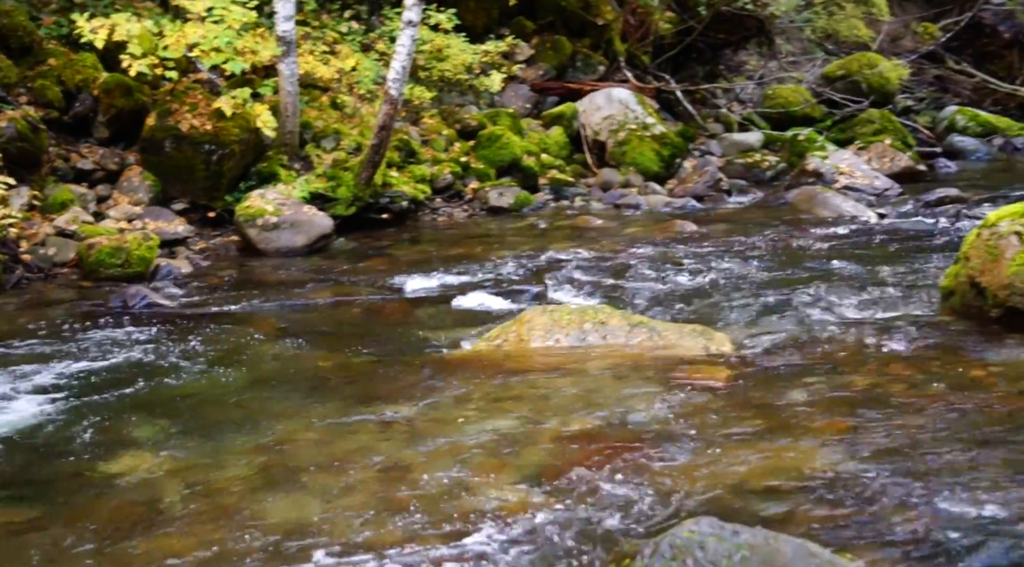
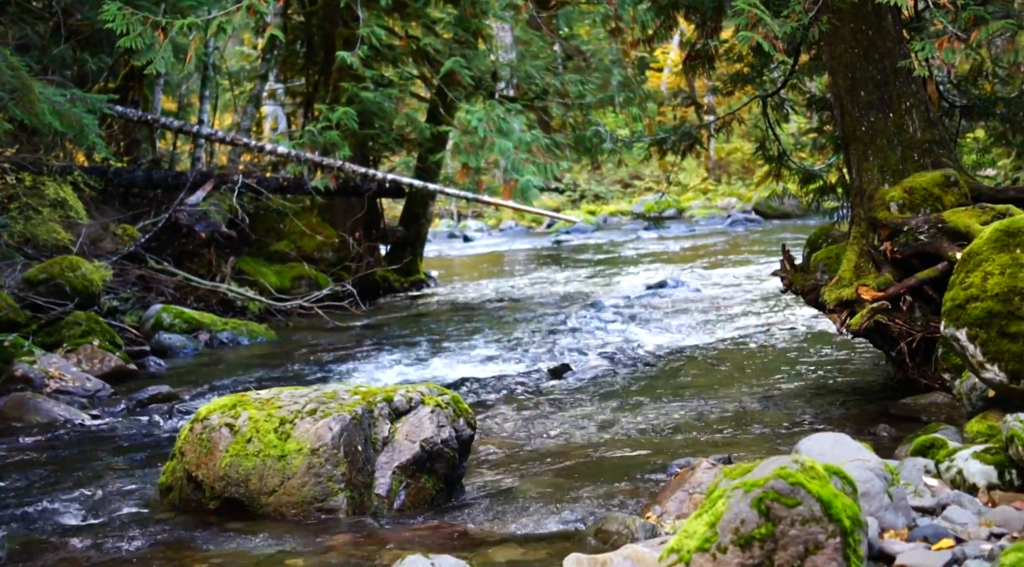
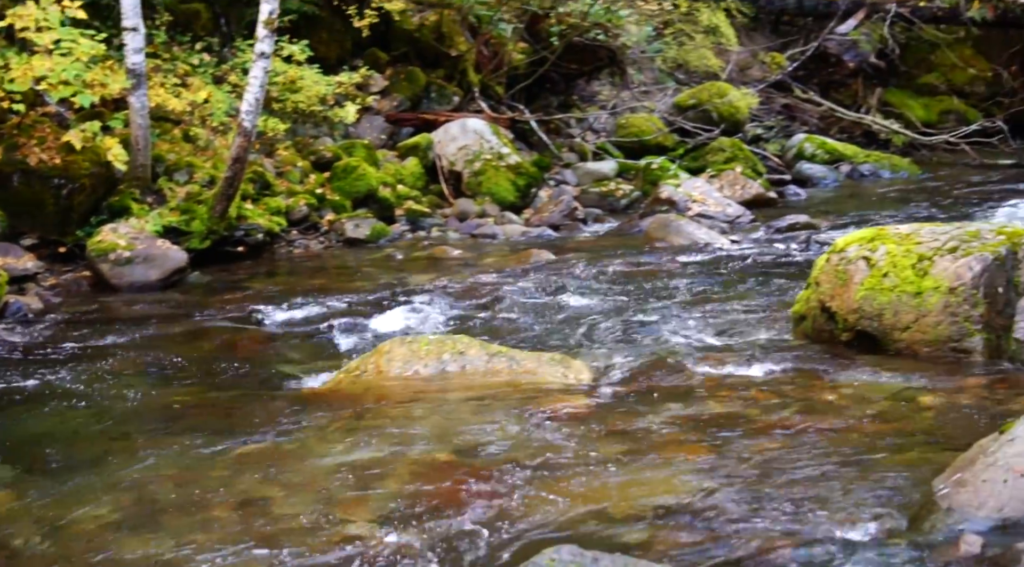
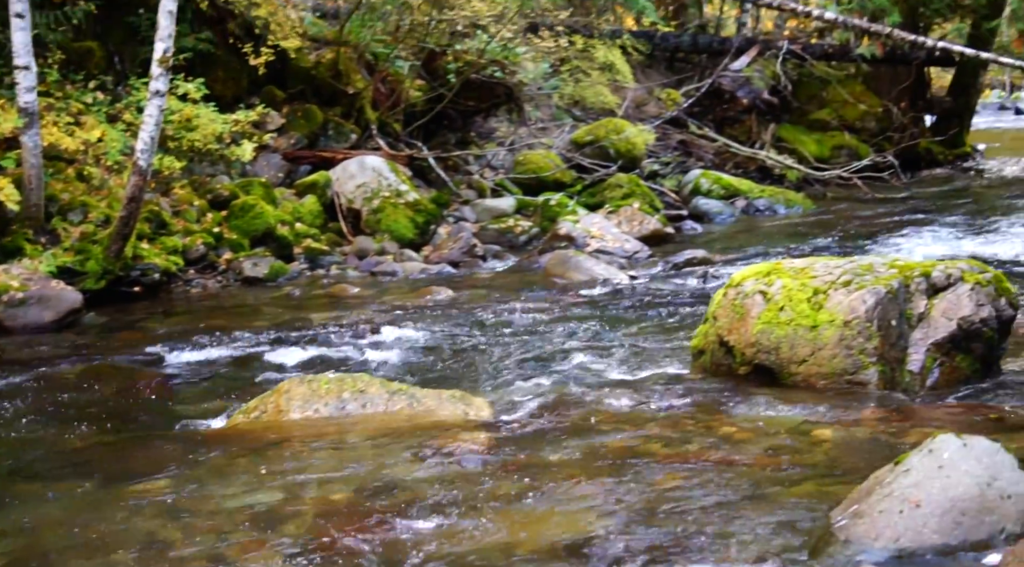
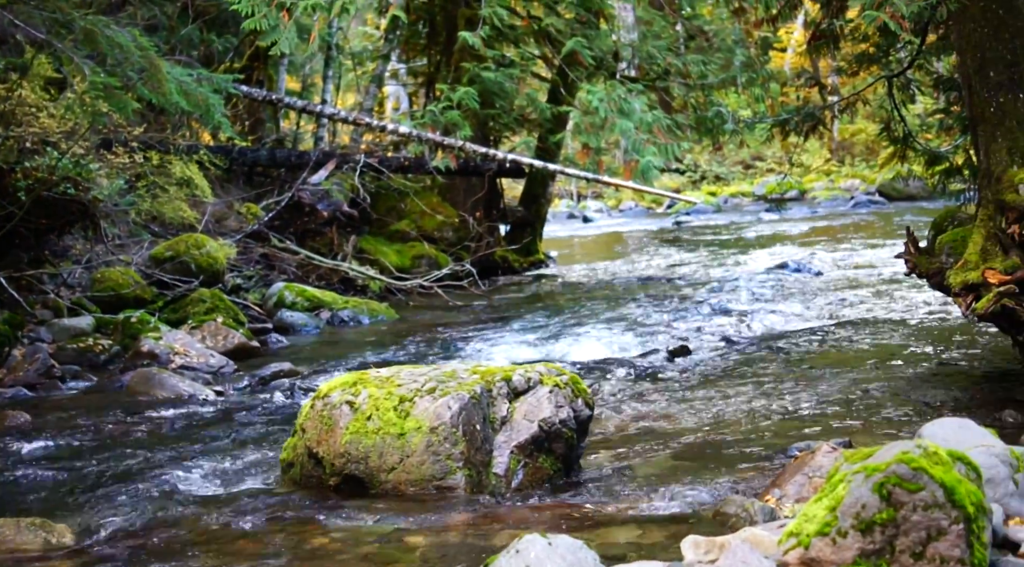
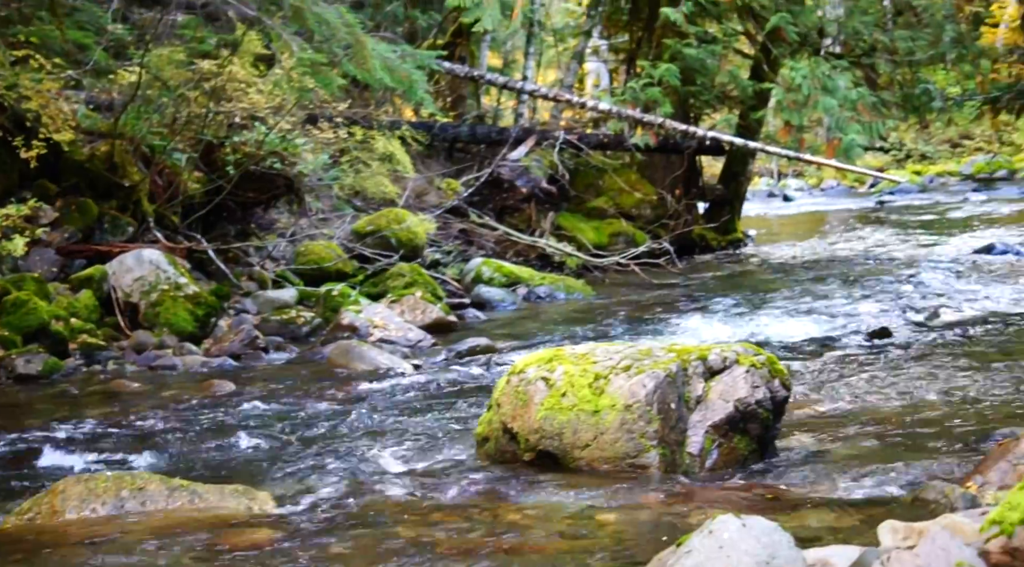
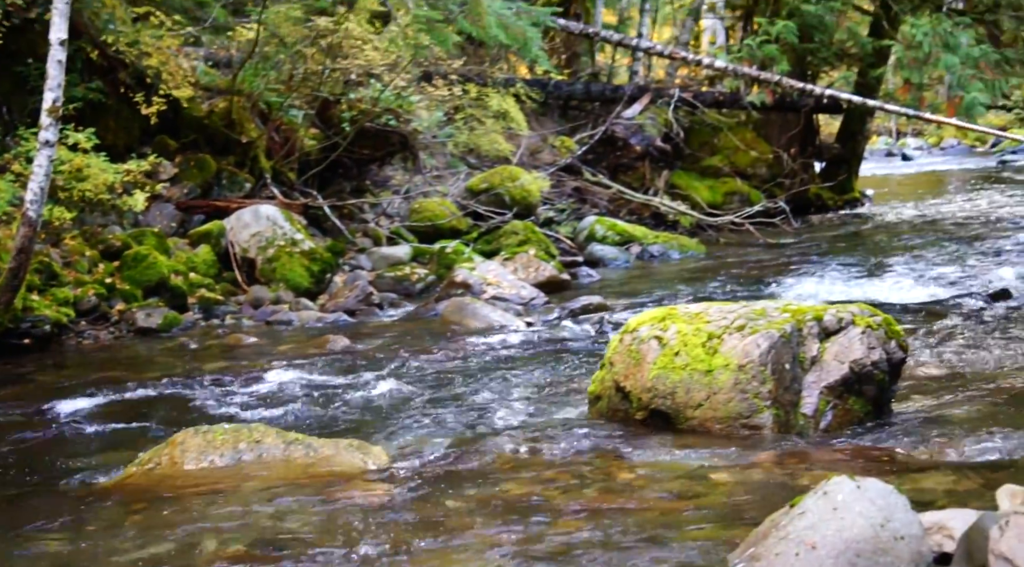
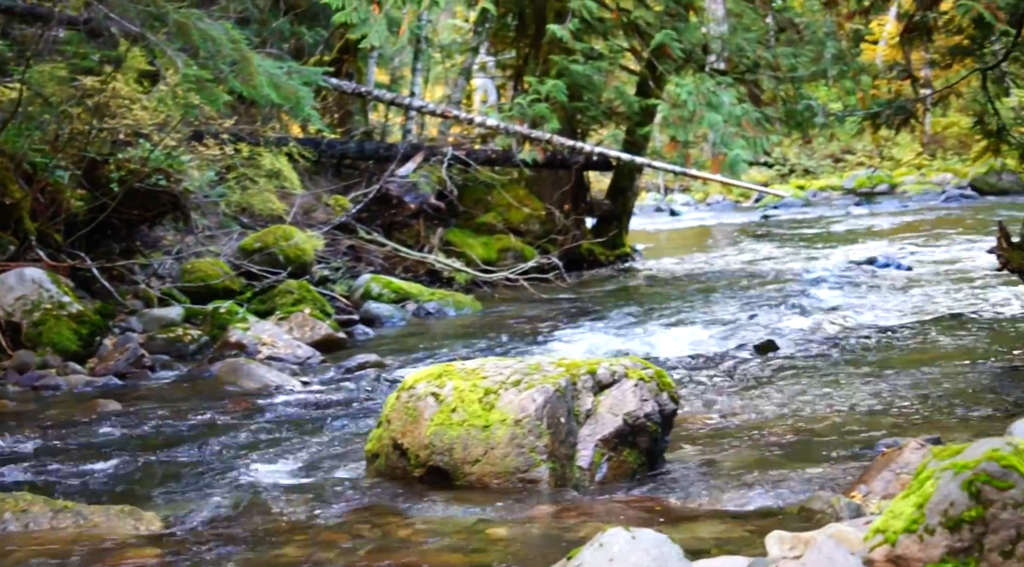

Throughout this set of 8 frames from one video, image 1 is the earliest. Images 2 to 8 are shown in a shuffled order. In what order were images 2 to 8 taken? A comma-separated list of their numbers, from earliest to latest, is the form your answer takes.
3, 4, 7, 6, 8, 5, 2
